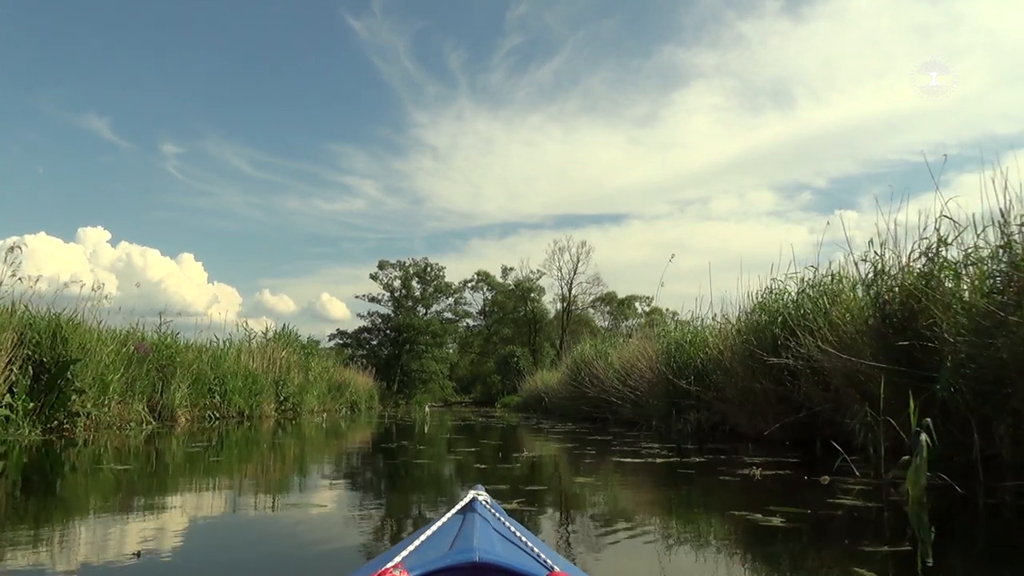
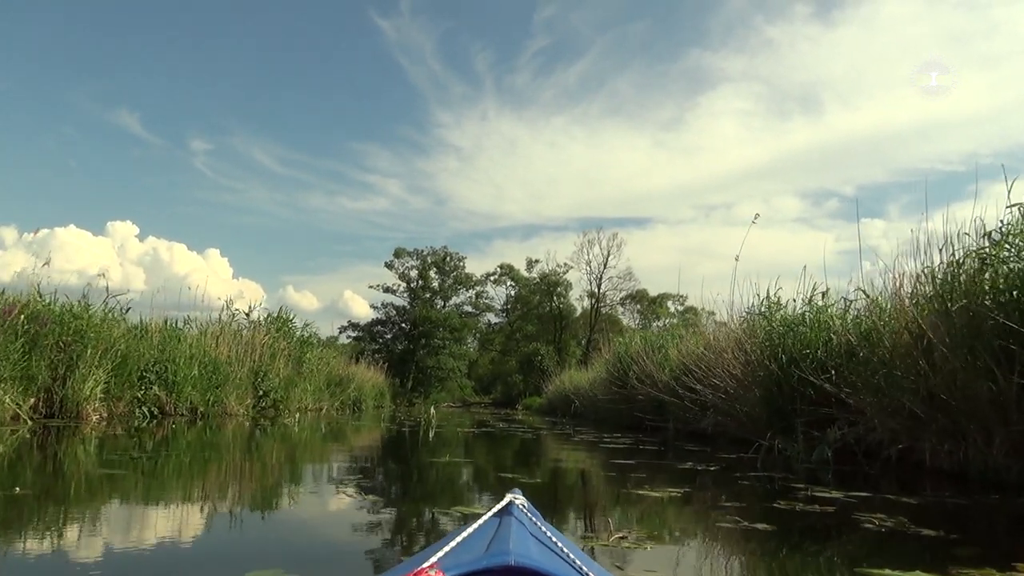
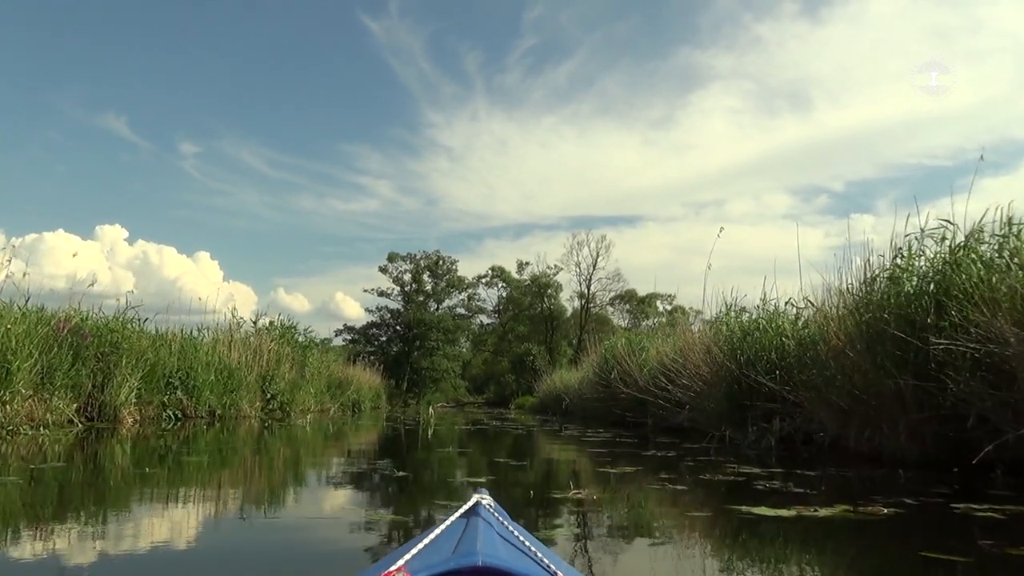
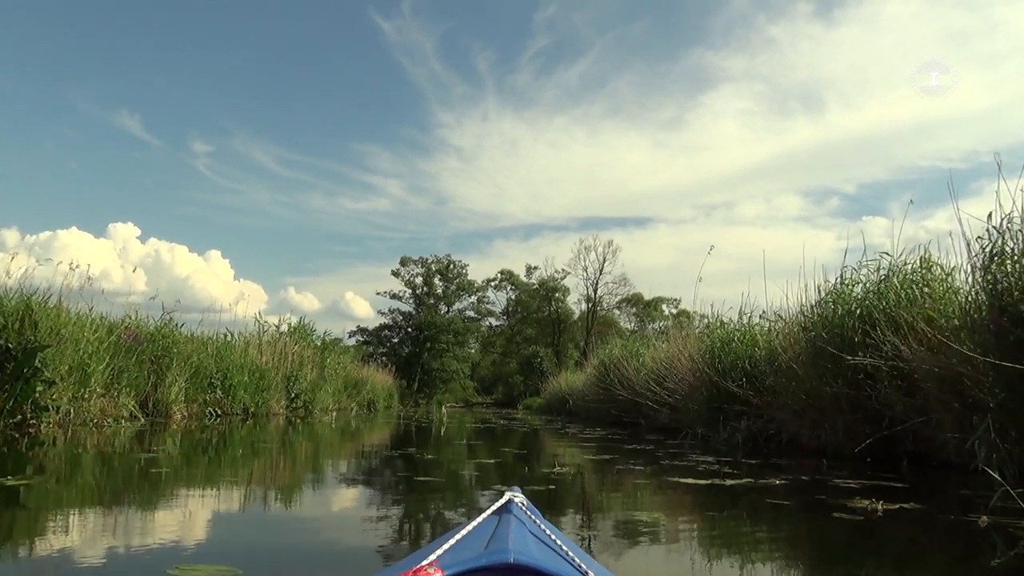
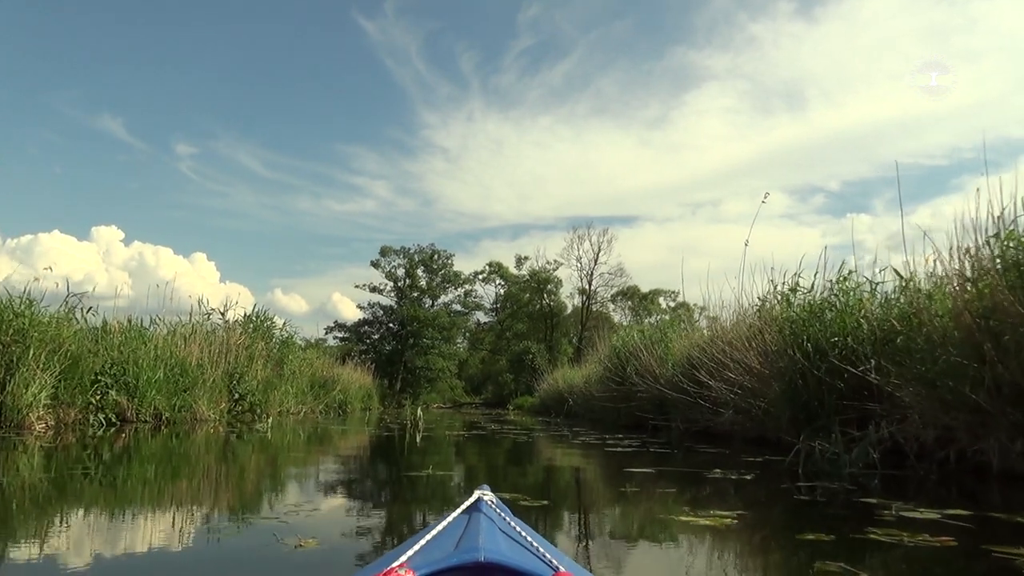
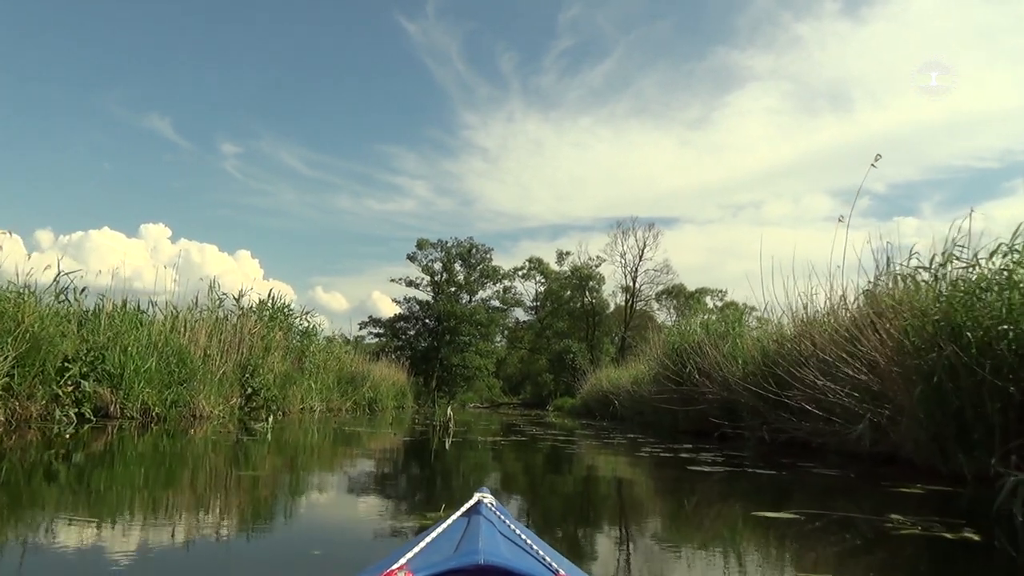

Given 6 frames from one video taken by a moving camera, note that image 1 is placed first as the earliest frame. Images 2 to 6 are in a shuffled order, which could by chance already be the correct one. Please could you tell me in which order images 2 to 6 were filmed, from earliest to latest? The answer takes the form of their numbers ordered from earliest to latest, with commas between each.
4, 3, 2, 5, 6
